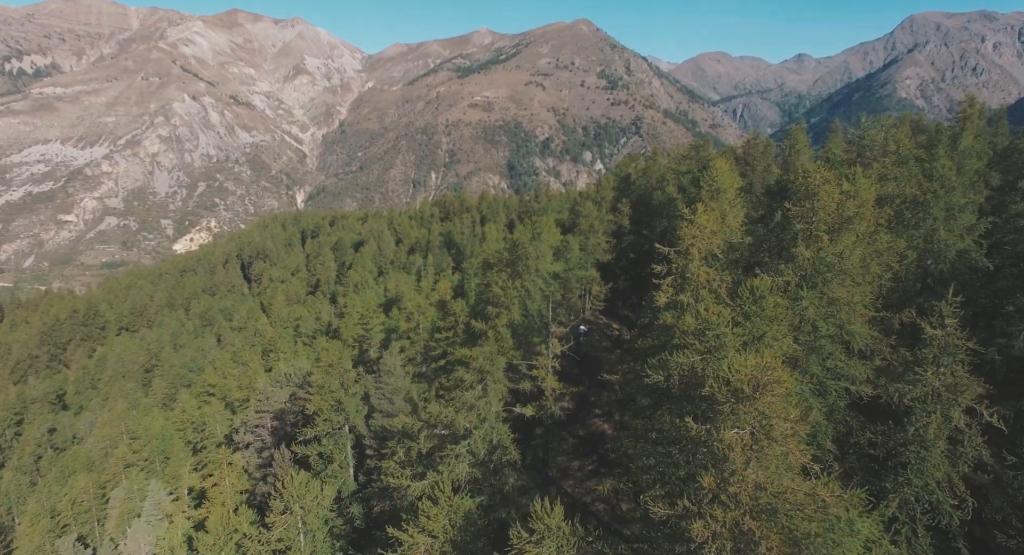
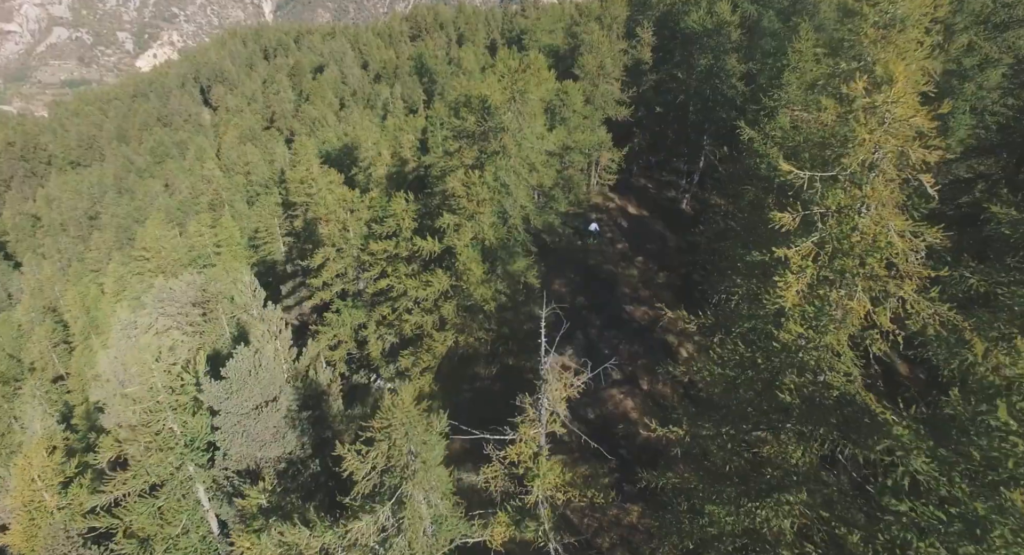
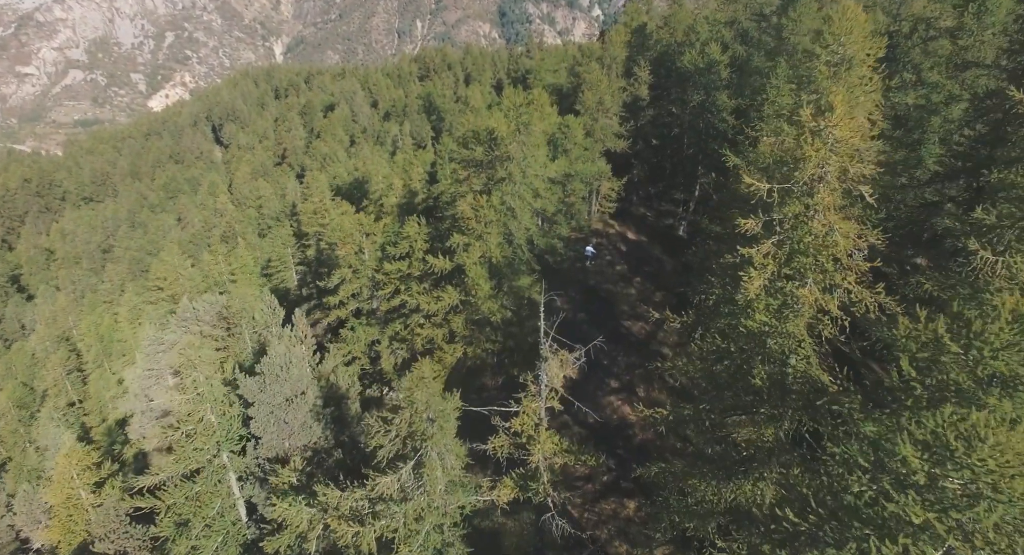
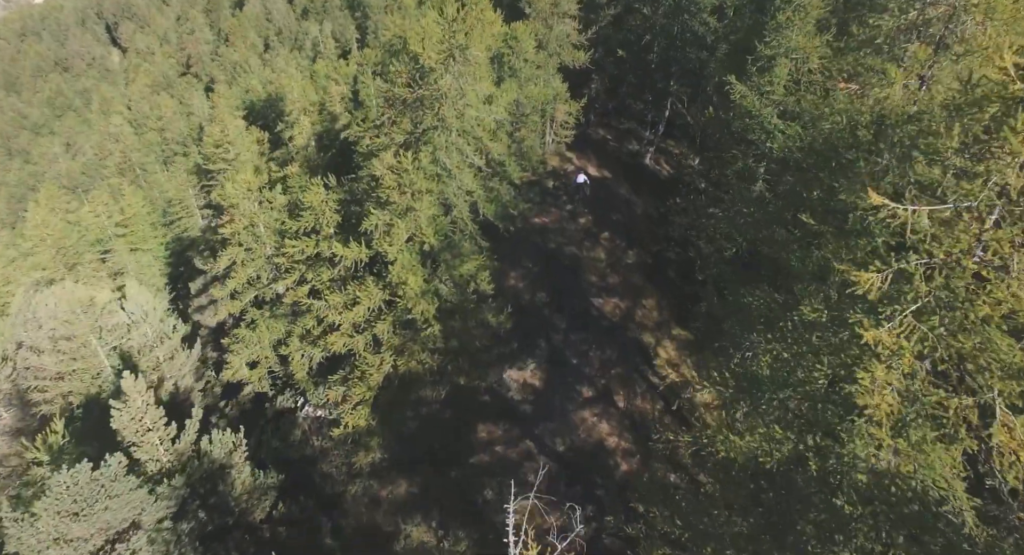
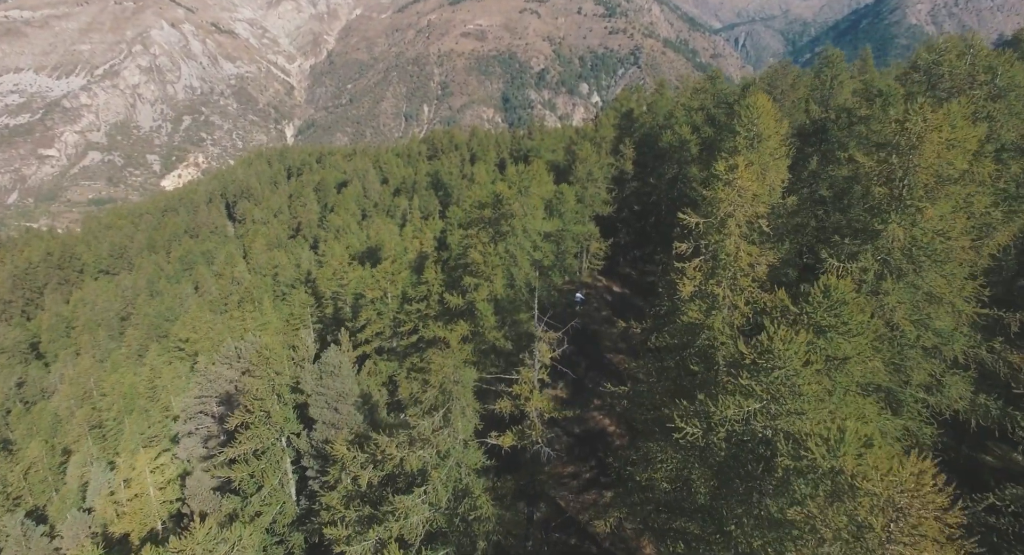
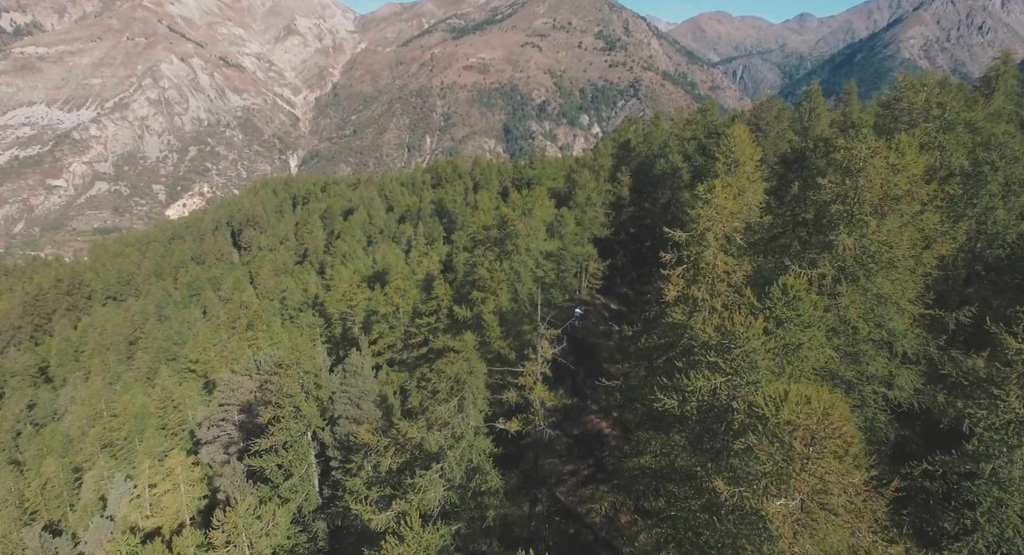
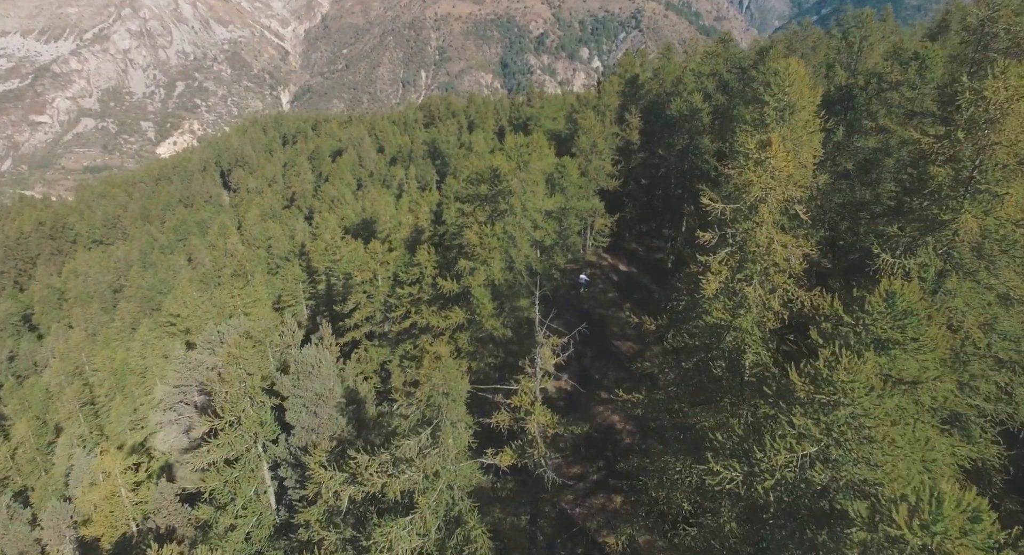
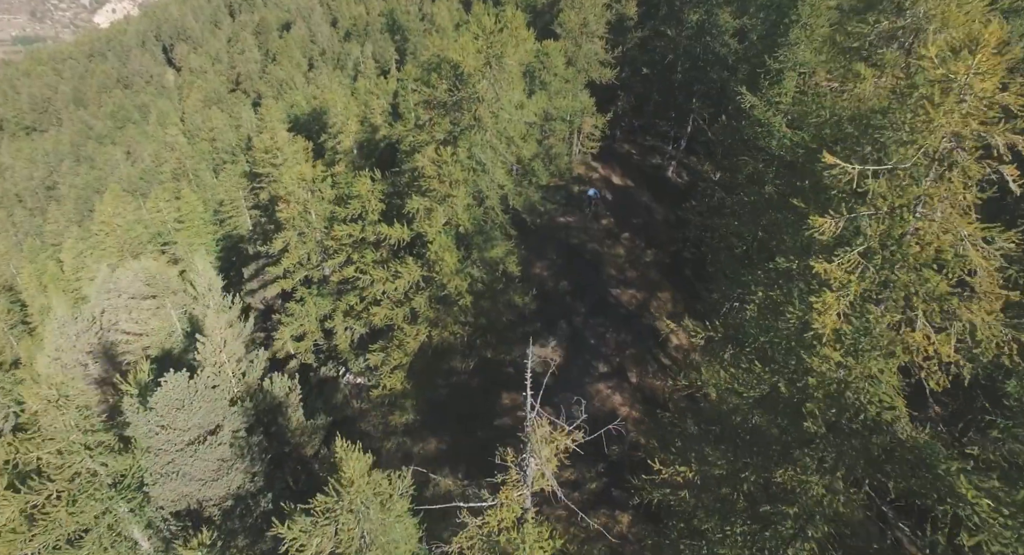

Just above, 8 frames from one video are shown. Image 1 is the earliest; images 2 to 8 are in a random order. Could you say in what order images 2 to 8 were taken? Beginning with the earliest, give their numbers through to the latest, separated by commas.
6, 5, 7, 3, 2, 8, 4
